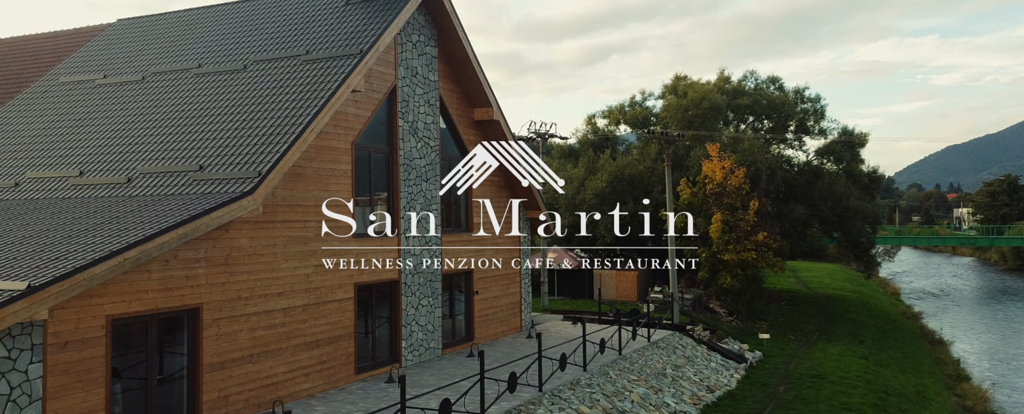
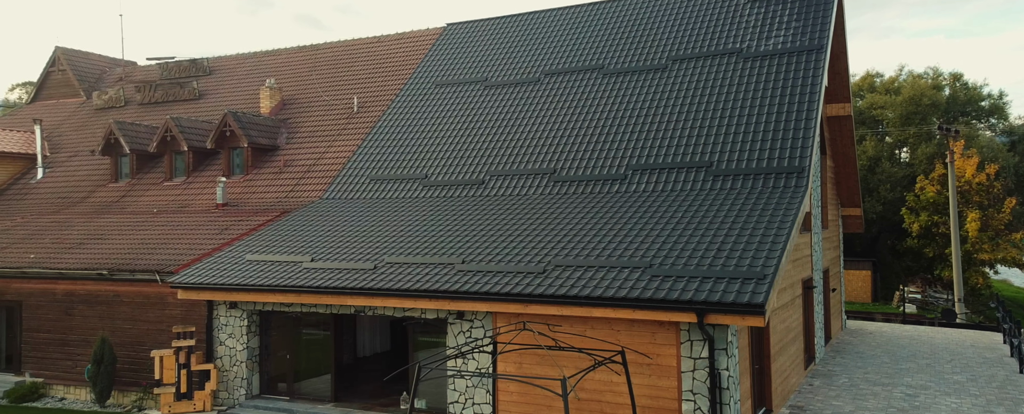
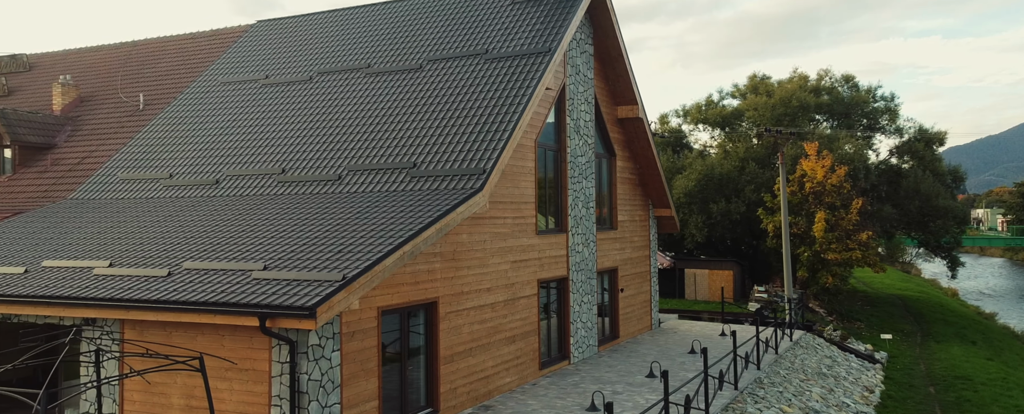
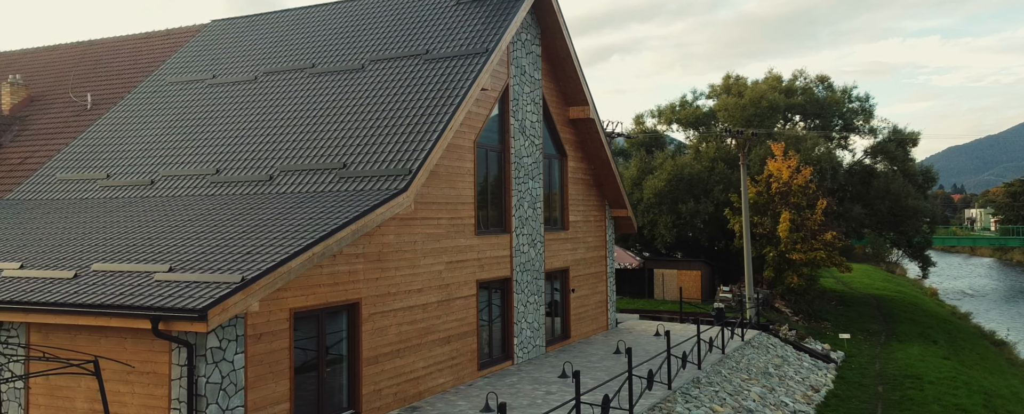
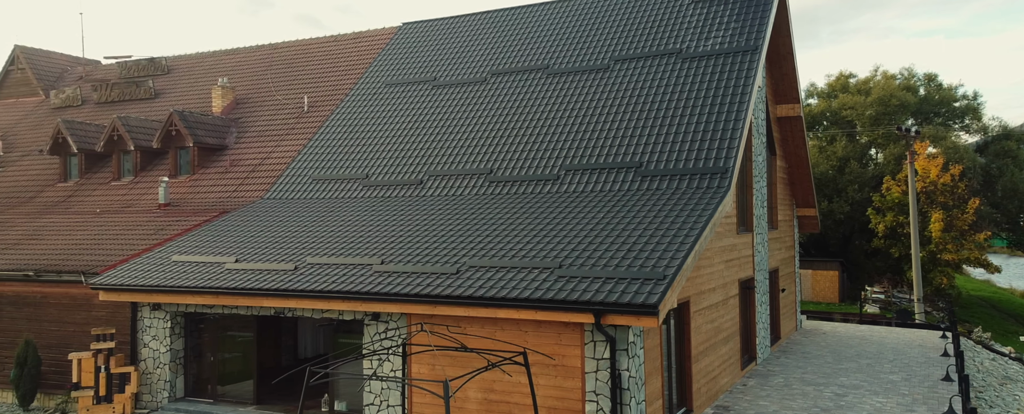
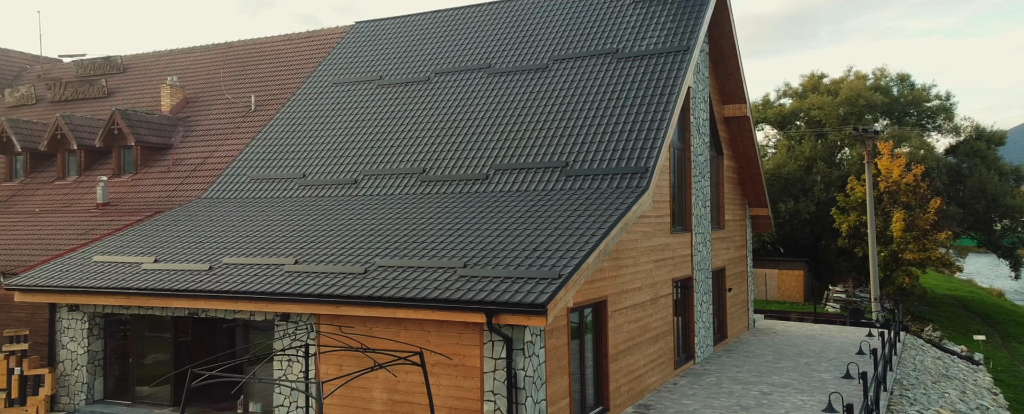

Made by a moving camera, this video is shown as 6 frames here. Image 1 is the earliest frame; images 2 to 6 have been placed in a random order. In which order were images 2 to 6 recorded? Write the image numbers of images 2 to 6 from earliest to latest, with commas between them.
4, 3, 6, 5, 2
